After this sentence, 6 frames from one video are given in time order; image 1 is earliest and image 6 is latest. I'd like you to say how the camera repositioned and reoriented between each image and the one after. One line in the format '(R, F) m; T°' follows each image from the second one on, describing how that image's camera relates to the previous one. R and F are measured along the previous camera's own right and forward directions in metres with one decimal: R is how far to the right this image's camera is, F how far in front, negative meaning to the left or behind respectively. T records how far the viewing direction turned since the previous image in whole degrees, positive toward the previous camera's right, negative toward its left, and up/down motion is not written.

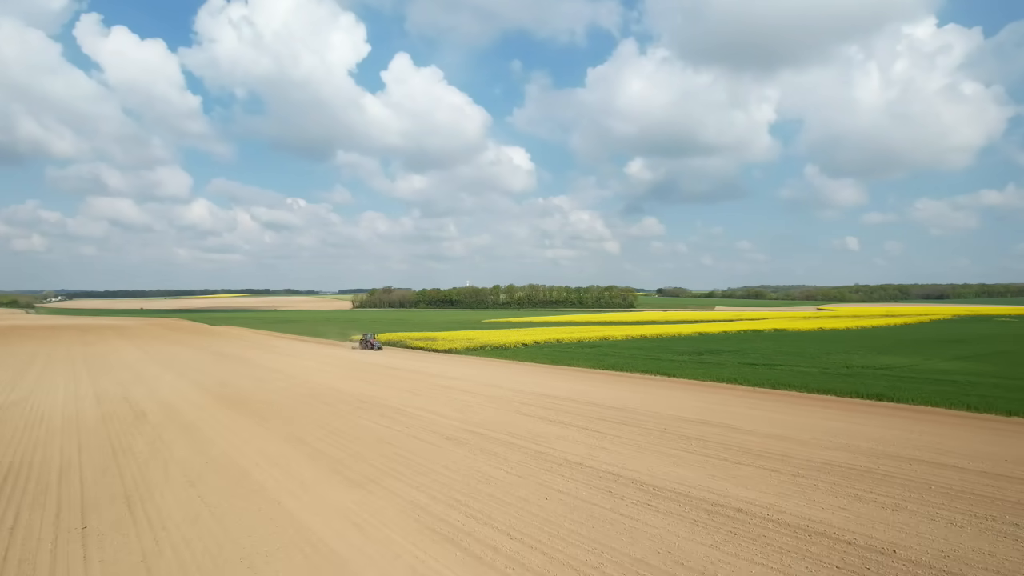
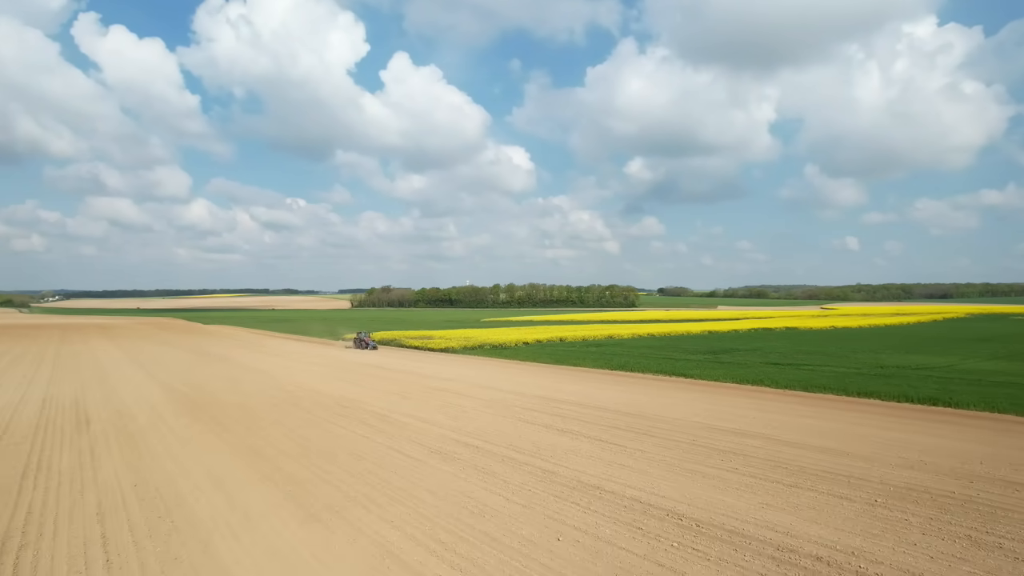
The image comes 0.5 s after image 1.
(0.0, +2.3) m; 0°
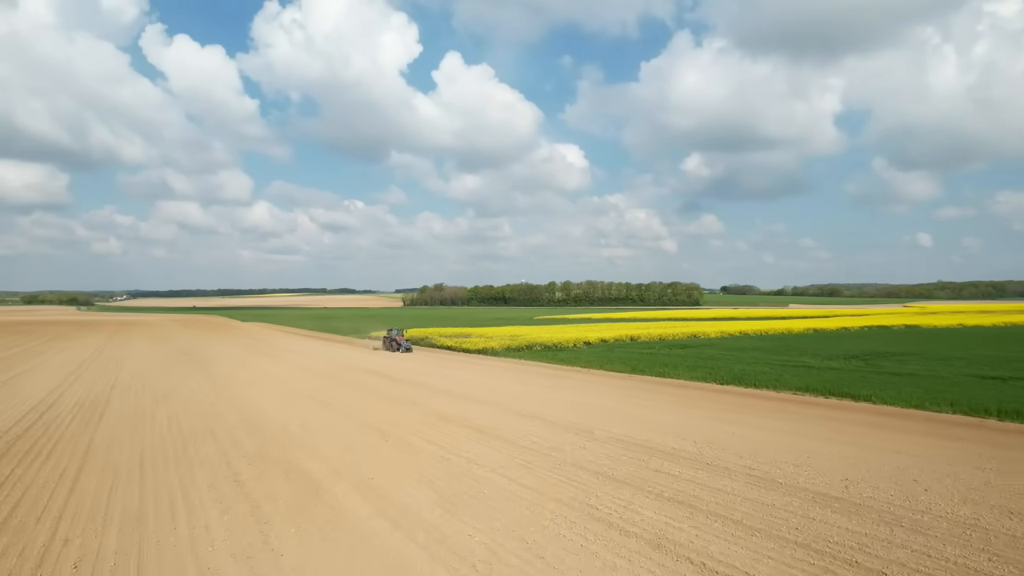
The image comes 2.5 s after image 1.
(-0.1, +8.3) m; -5°
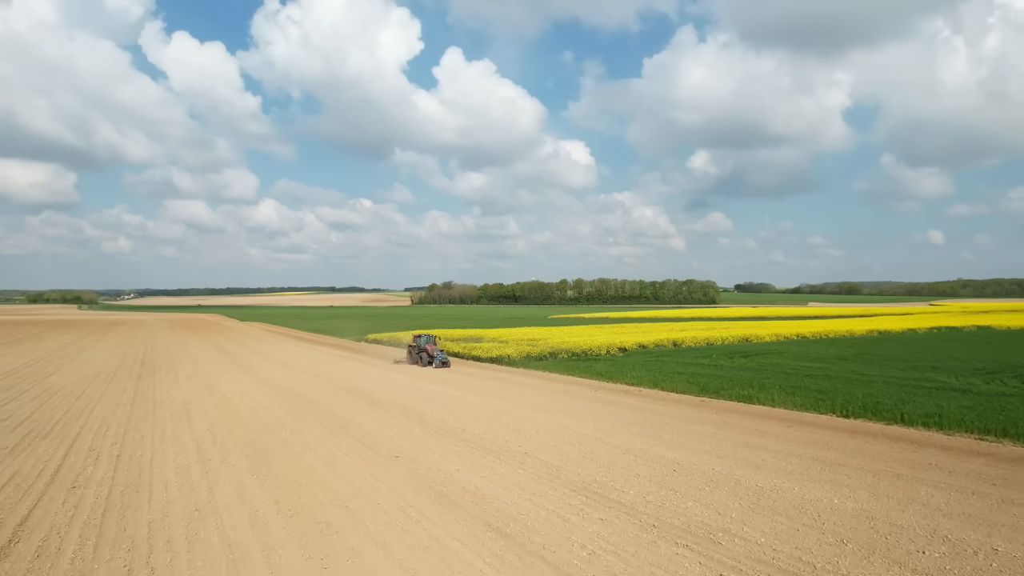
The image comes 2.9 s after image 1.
(-0.5, +5.4) m; -1°
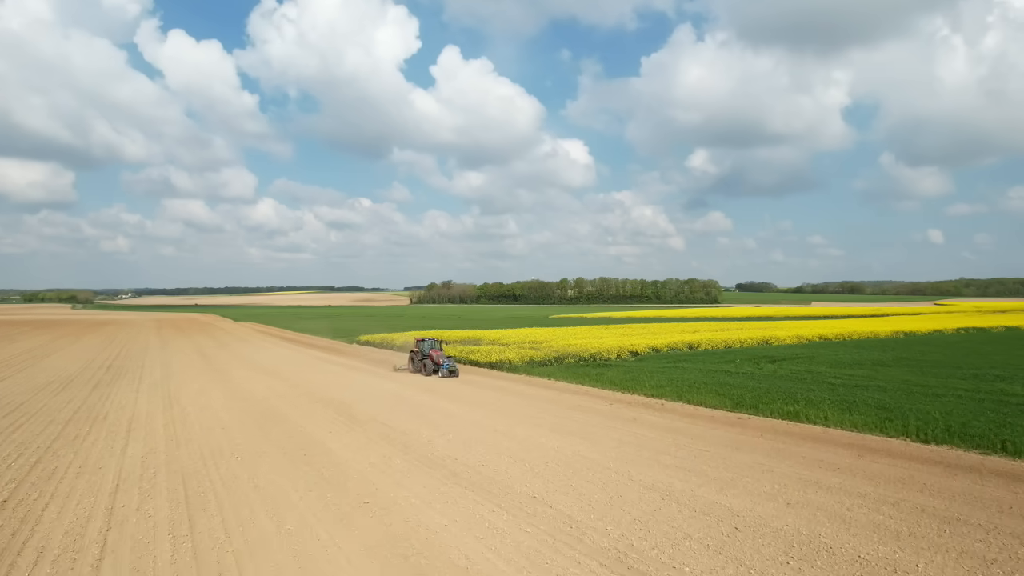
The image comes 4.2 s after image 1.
(-0.1, +2.3) m; 0°
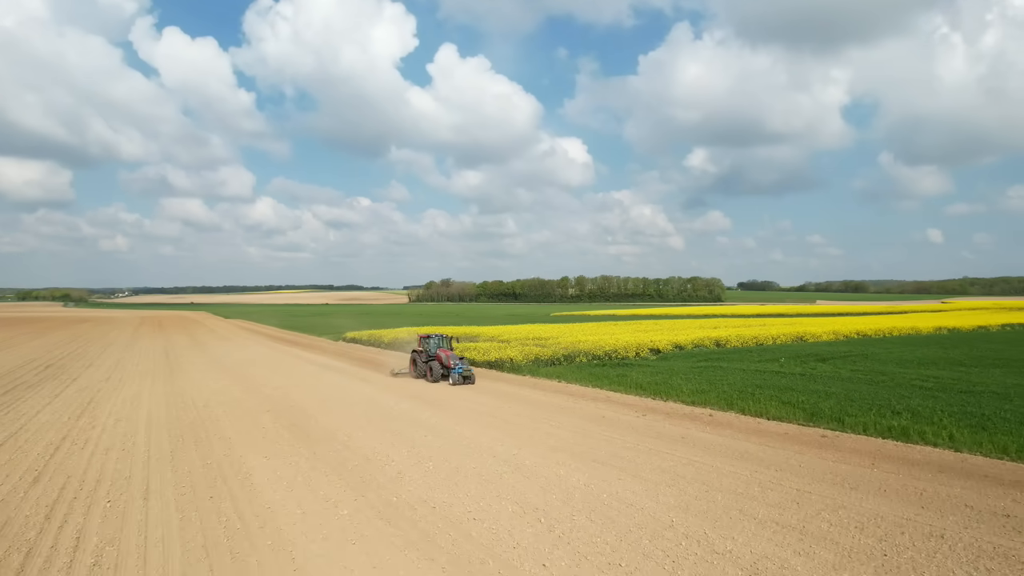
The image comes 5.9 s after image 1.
(-0.1, +3.4) m; 0°
